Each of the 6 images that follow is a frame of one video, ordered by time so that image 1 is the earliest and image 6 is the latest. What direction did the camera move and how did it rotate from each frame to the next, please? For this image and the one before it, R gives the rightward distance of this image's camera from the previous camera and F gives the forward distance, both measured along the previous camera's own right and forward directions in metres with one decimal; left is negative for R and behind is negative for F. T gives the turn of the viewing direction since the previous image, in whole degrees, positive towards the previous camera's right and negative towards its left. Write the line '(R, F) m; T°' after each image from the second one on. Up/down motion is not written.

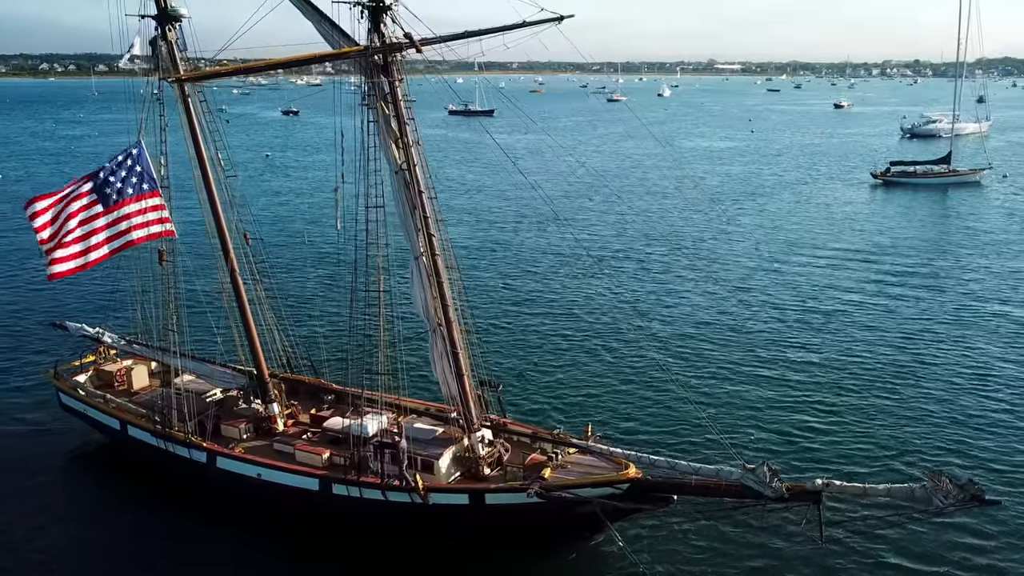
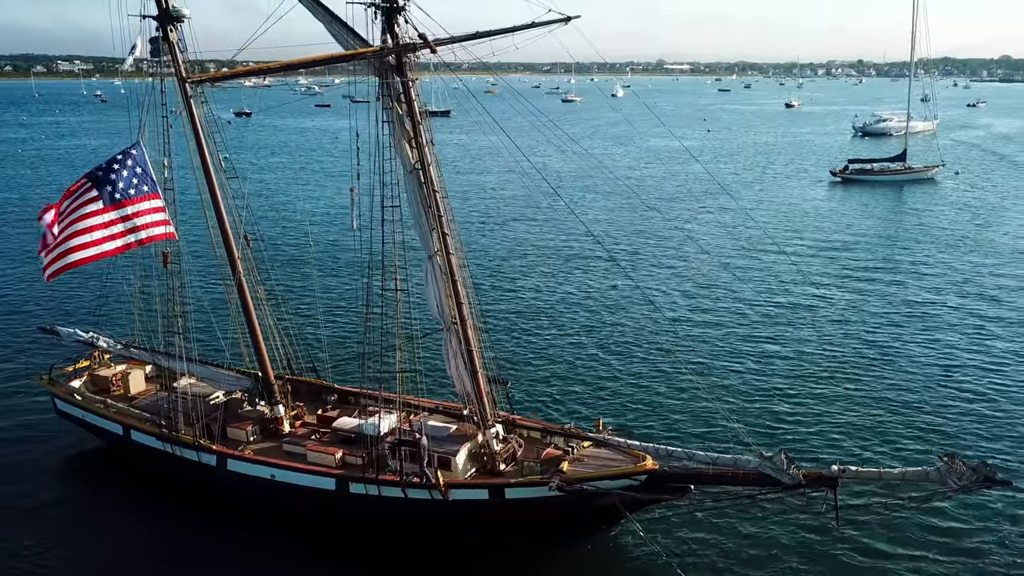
(-1.5, -0.3) m; +3°
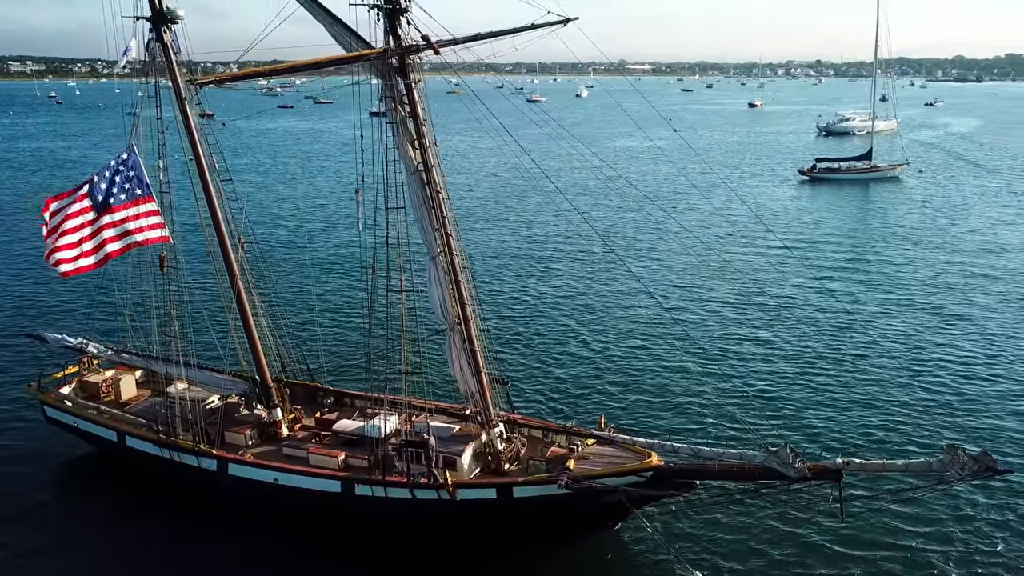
(-1.0, -0.1) m; +2°
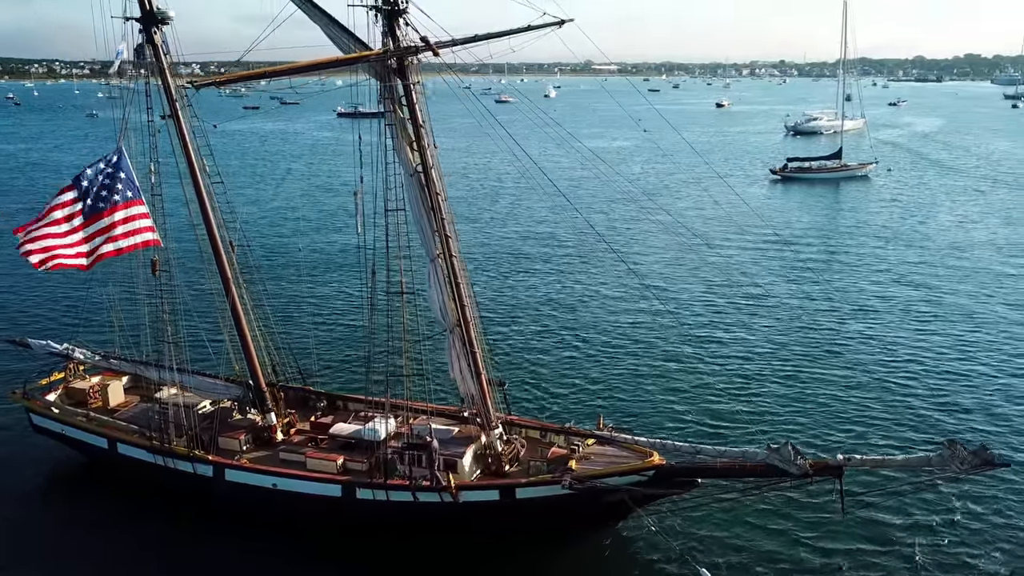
(-0.8, 0.0) m; +2°
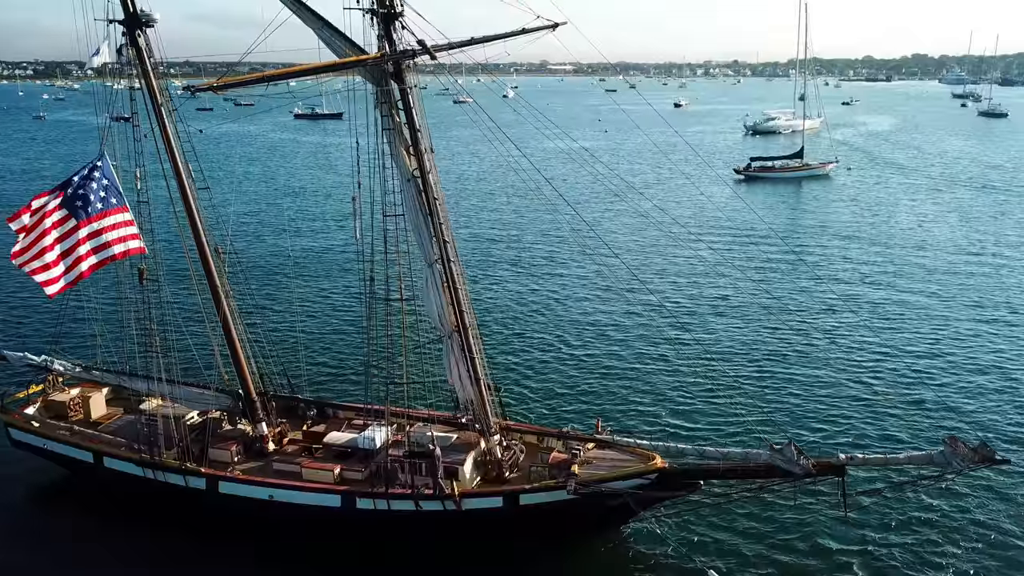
(-1.0, +0.2) m; +2°
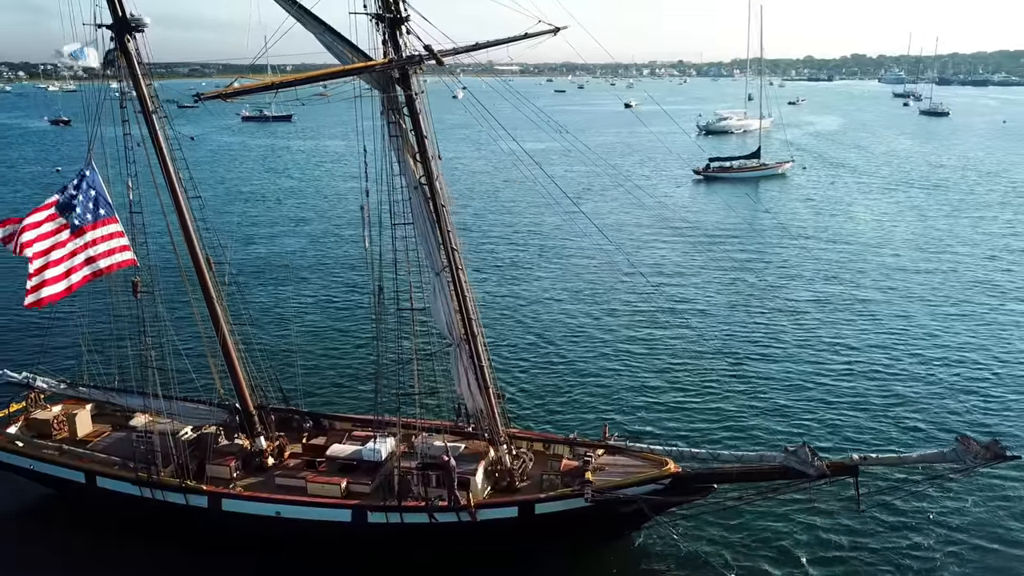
(-1.5, +0.3) m; +3°
